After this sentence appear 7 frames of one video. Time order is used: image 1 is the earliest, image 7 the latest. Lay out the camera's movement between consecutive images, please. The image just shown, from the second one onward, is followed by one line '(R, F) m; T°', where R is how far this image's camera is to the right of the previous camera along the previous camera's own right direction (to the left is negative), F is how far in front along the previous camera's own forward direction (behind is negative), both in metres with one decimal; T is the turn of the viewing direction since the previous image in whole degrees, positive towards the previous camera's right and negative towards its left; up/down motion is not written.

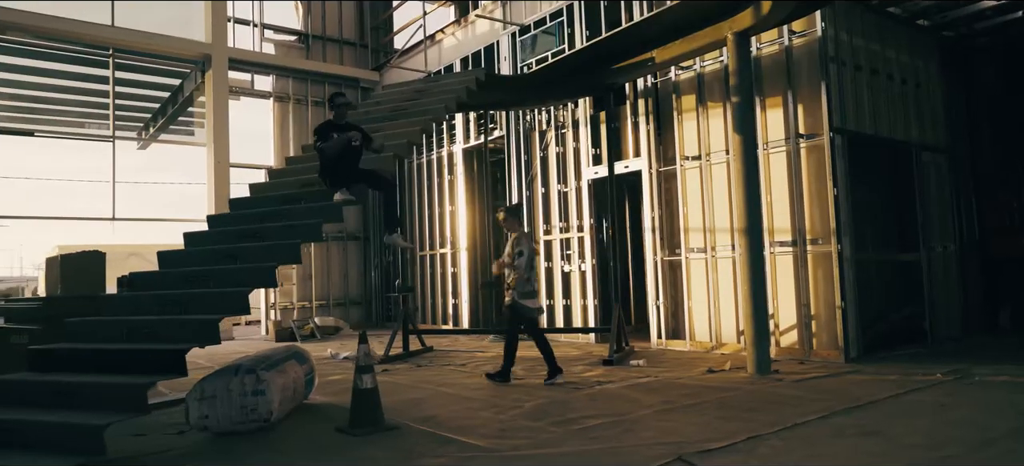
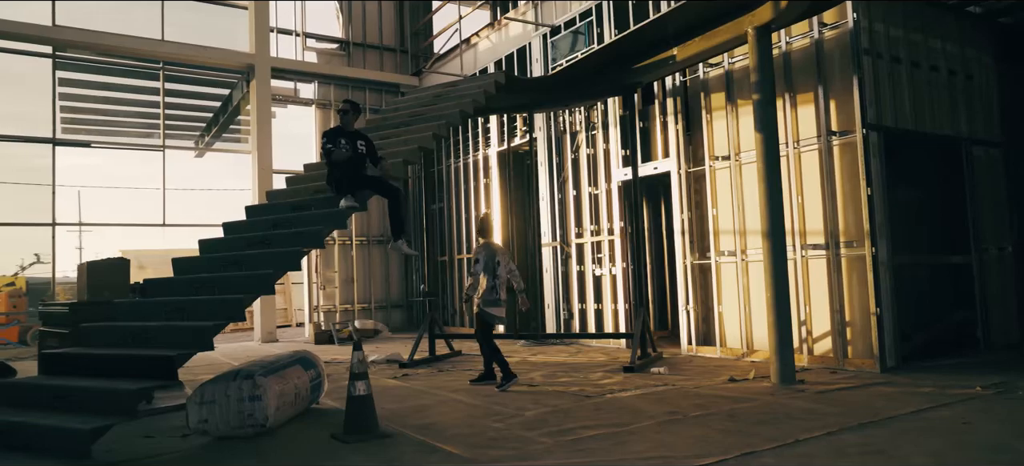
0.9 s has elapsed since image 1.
(+0.4, +0.1) m; -5°
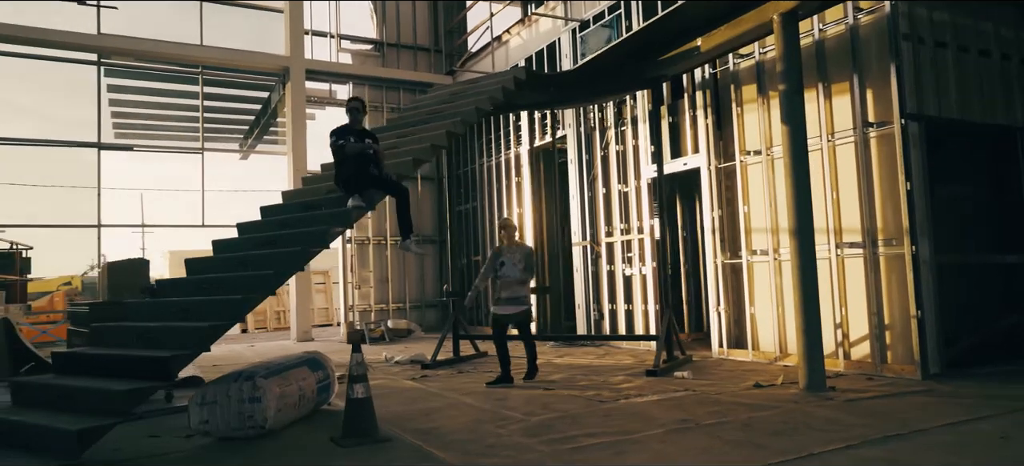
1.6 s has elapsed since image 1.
(+0.3, +0.2) m; -4°
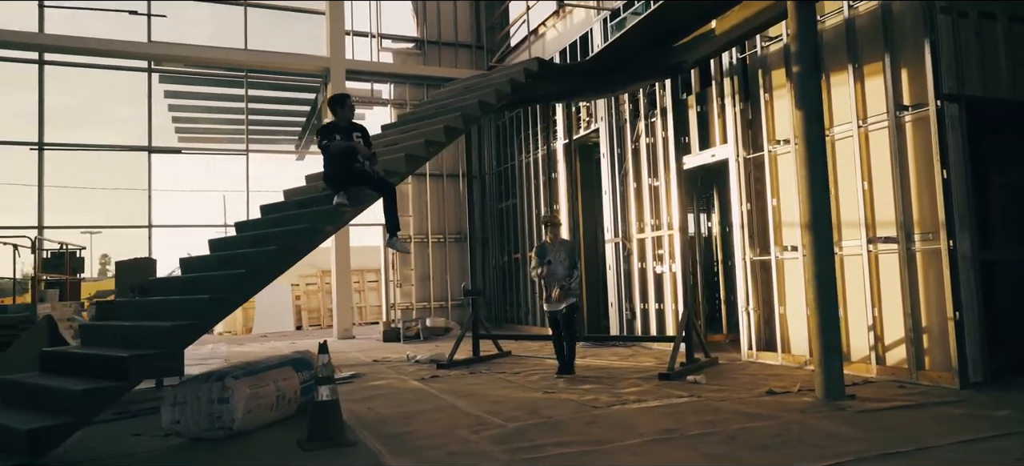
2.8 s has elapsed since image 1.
(+0.7, +0.3) m; -6°
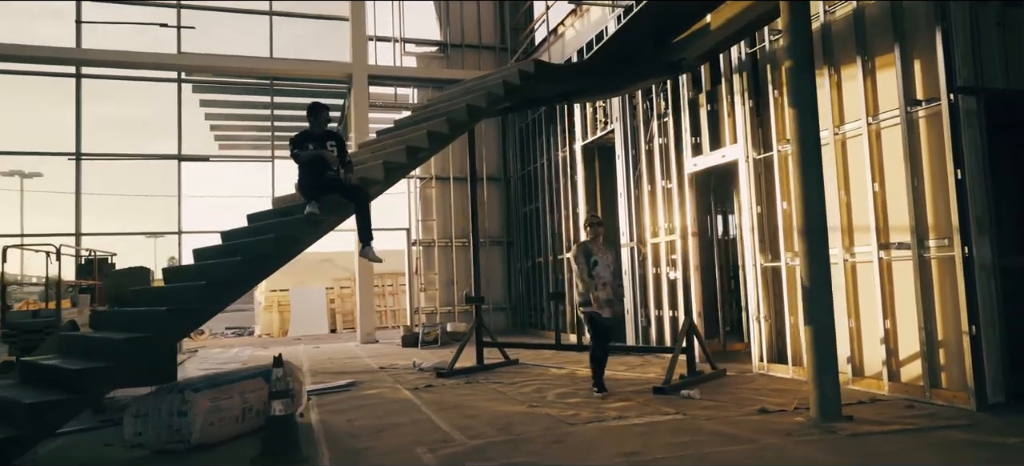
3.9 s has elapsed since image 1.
(+0.6, +0.2) m; -4°
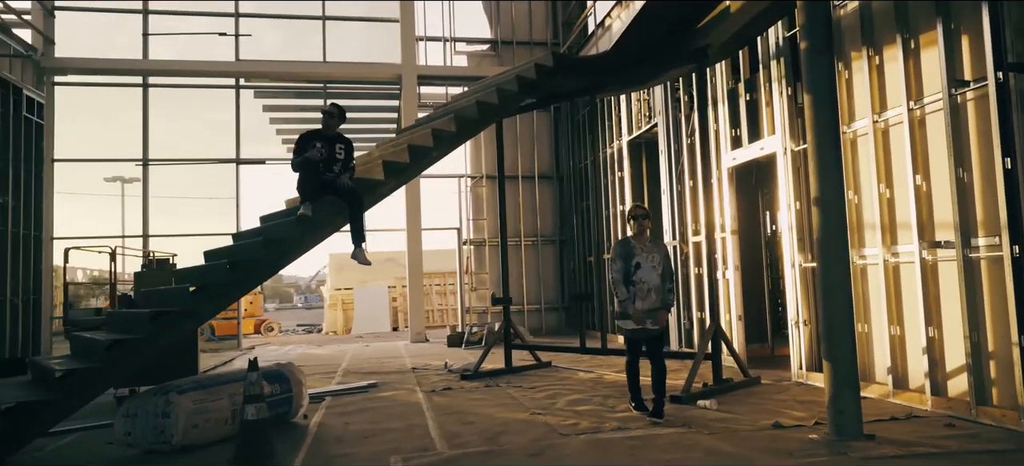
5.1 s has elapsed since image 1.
(+0.7, +0.3) m; -7°
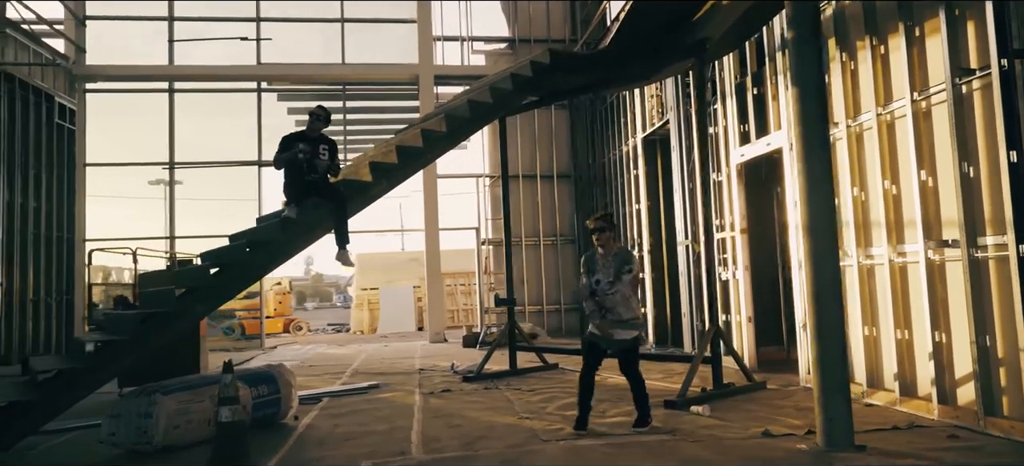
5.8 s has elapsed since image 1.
(+0.4, +0.1) m; -3°
